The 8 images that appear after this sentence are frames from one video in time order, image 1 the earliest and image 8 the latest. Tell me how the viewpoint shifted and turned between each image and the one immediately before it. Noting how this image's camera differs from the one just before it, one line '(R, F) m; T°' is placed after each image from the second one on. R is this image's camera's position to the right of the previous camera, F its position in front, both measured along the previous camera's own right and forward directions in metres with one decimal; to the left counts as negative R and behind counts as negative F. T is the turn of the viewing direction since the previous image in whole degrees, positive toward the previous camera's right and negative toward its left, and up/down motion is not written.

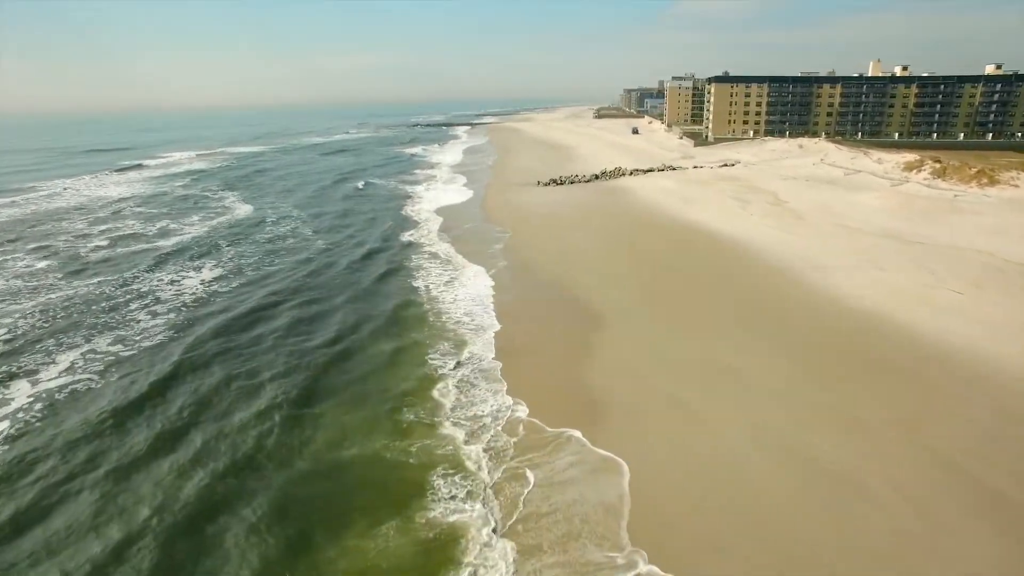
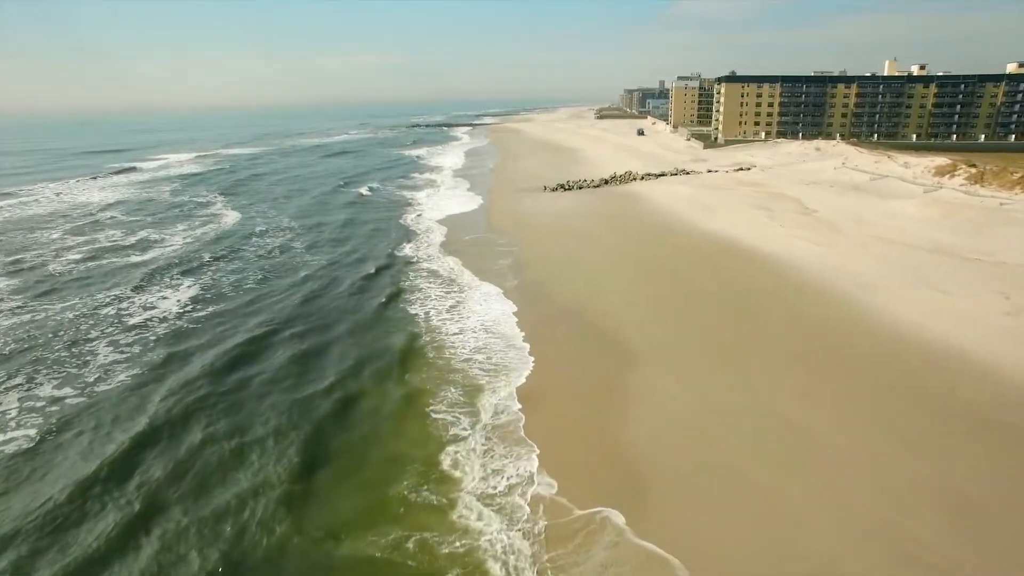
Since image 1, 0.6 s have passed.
(-0.3, +1.7) m; 0°
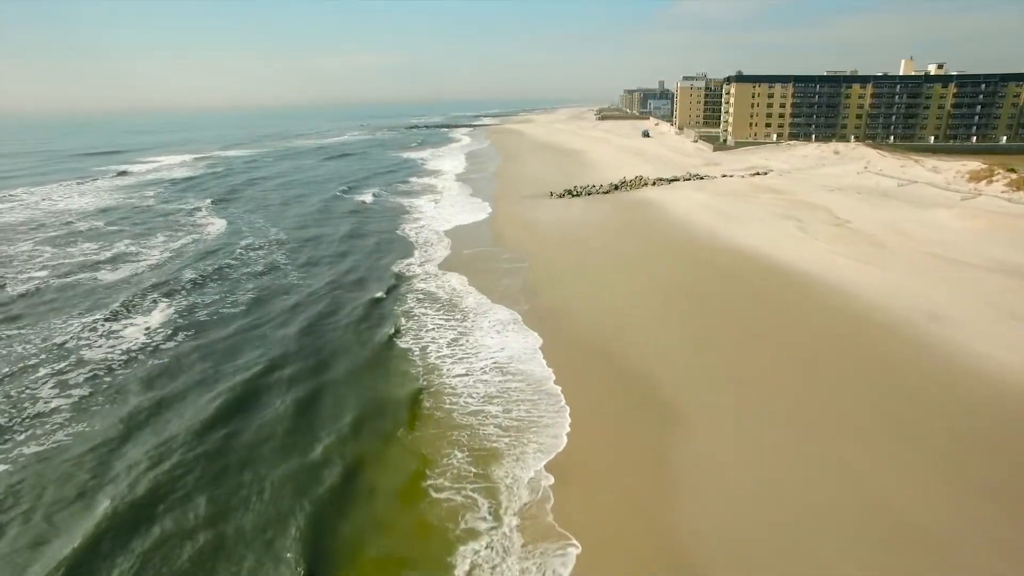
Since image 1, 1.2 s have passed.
(-0.3, +1.7) m; 0°
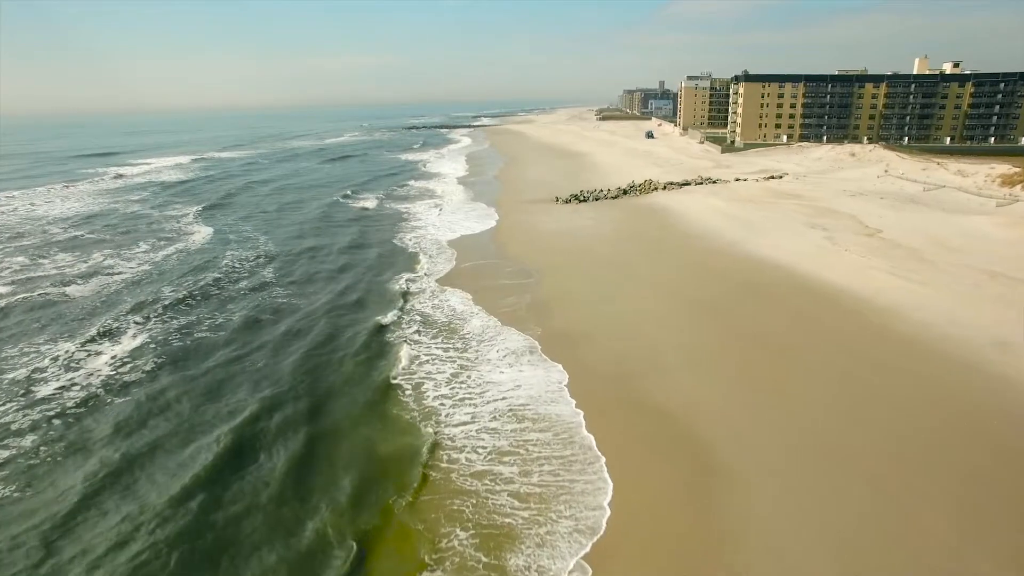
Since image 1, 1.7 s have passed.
(-0.2, +1.4) m; 0°
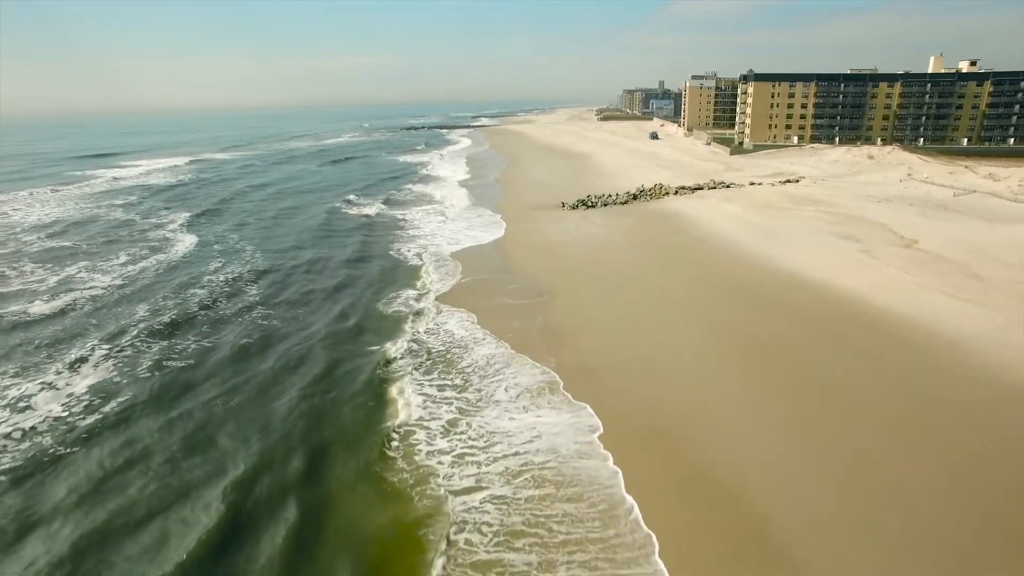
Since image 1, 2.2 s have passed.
(-0.2, +1.4) m; 0°
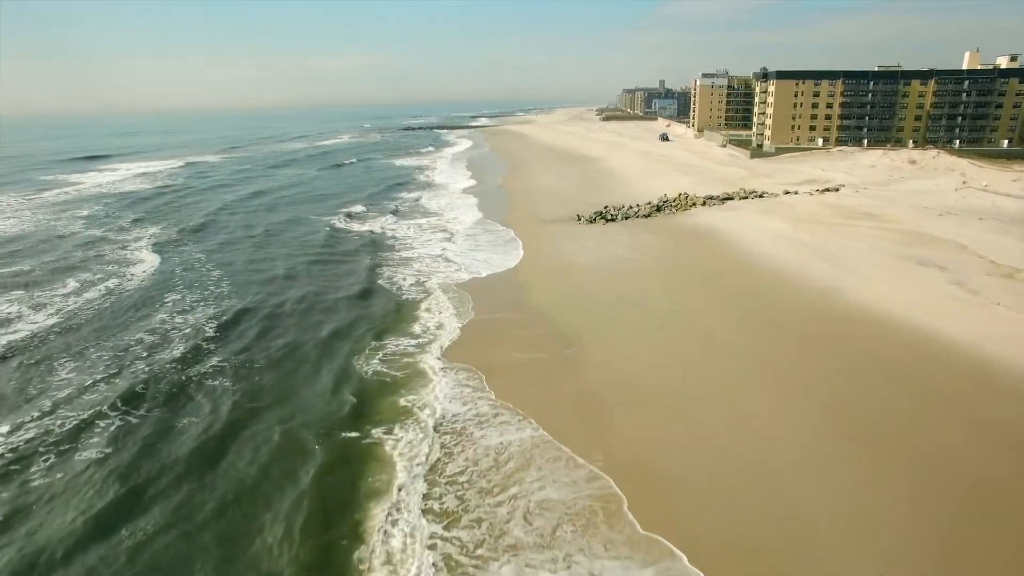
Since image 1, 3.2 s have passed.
(-0.4, +3.0) m; 0°
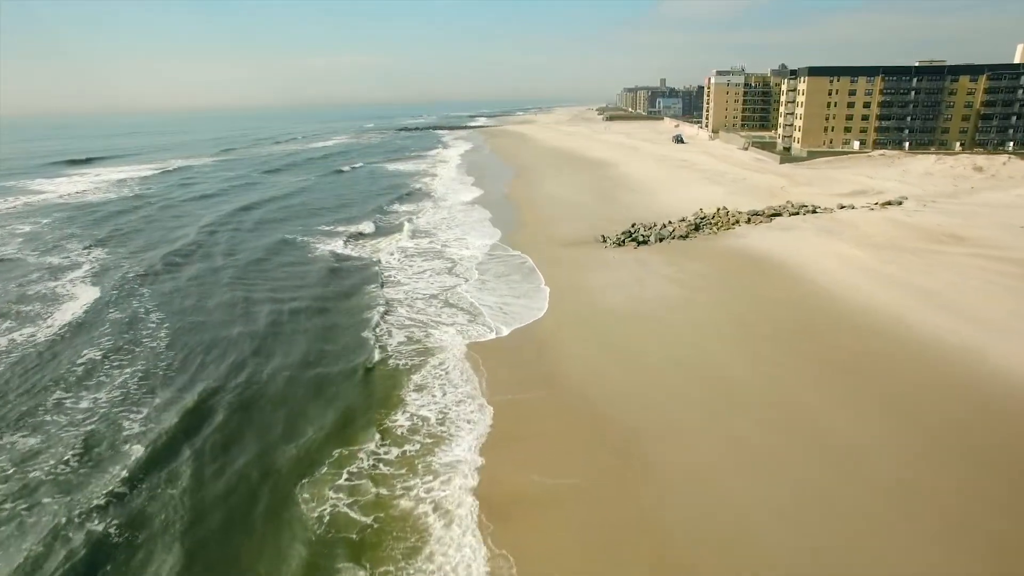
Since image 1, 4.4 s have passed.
(-0.5, +3.7) m; 0°
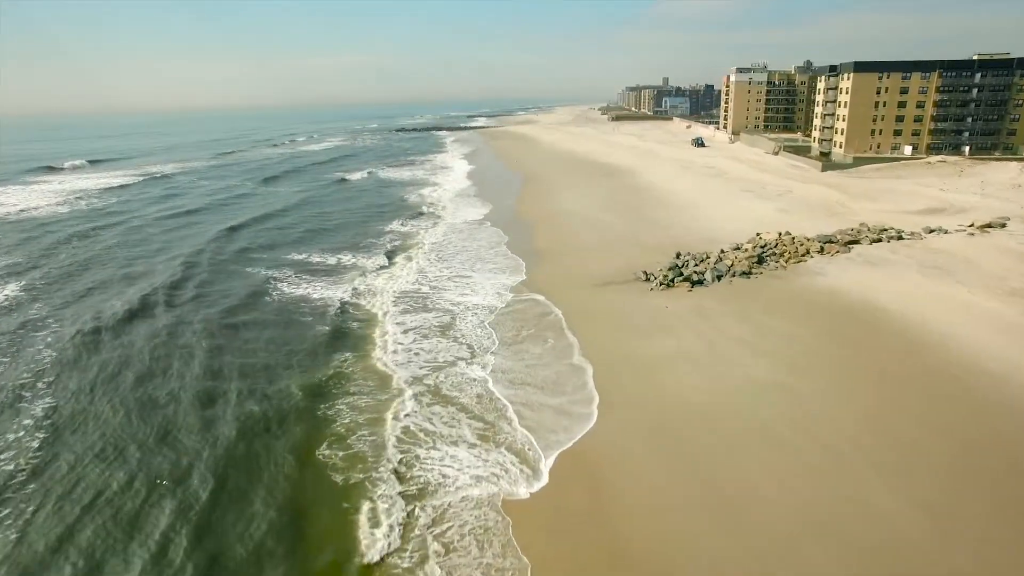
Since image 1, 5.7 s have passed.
(-0.5, +4.4) m; 0°
